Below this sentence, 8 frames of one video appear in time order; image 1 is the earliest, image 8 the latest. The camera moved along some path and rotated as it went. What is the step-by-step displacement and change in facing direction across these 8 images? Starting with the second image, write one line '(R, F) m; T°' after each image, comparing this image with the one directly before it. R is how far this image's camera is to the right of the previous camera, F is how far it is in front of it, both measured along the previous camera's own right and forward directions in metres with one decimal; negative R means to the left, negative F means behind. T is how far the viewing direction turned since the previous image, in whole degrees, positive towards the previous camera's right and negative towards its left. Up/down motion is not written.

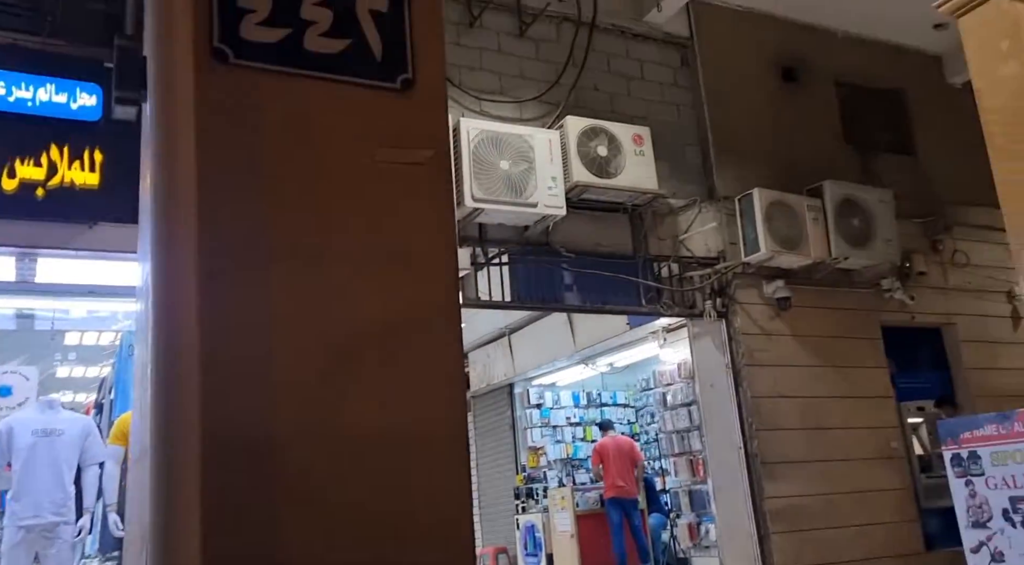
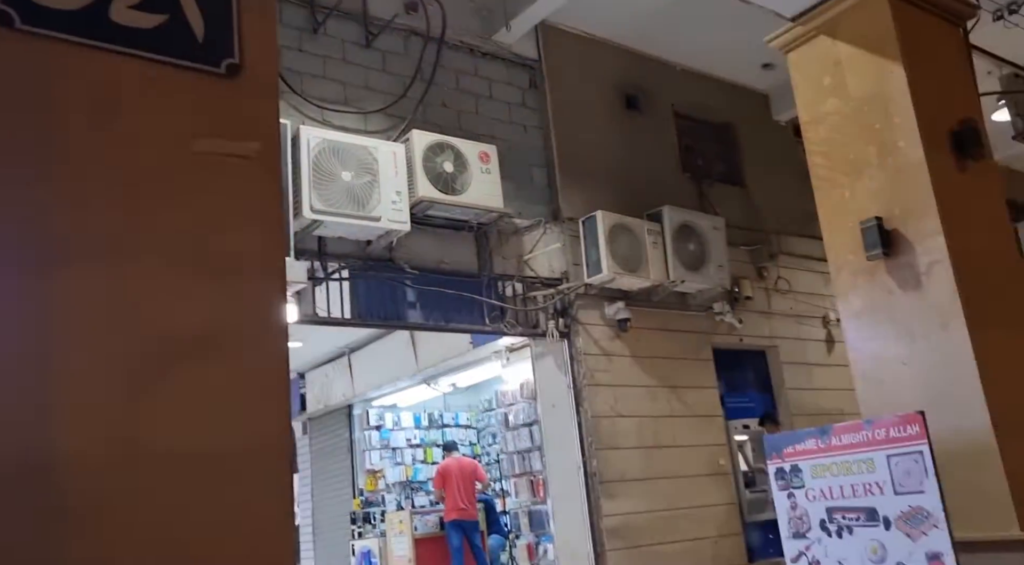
(0.0, +0.1) m; +10°
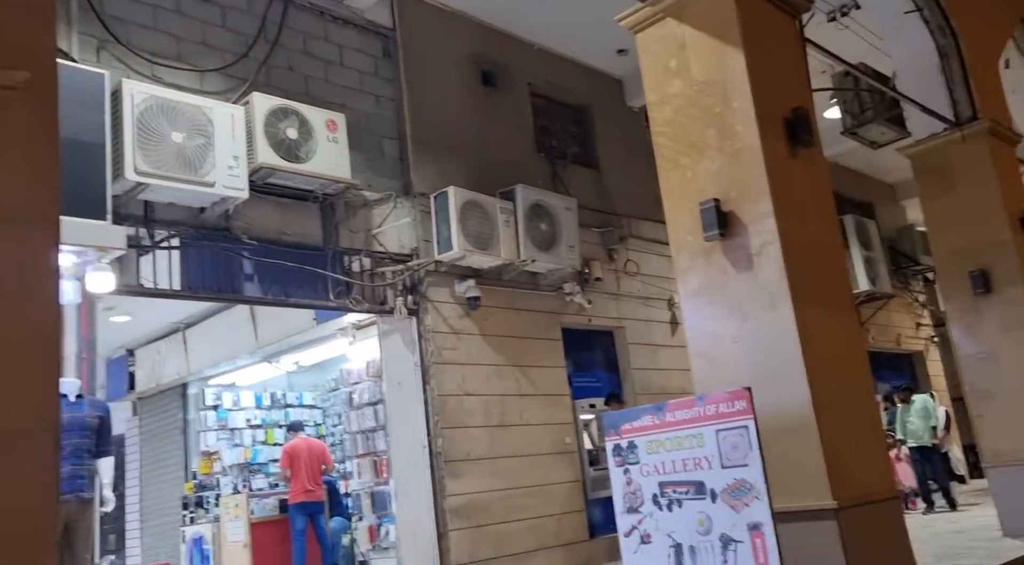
(+0.1, +0.1) m; +9°
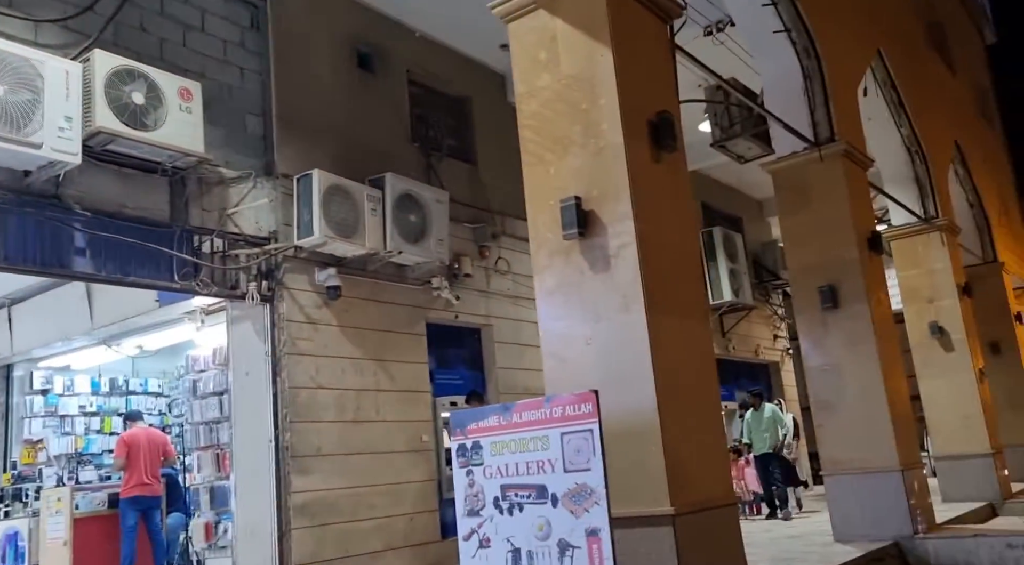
(+0.2, +0.2) m; +8°
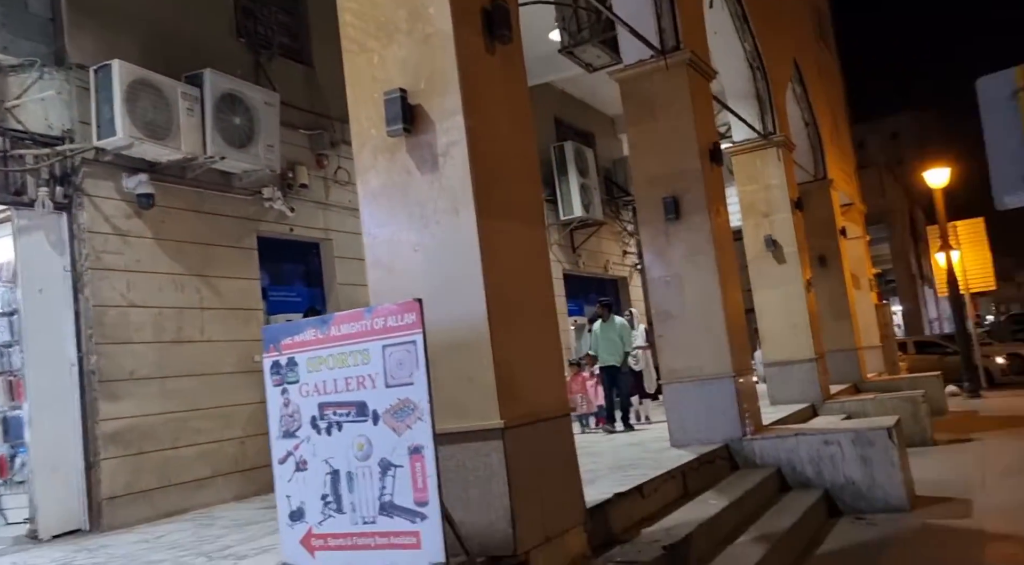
(+0.2, +0.3) m; +9°
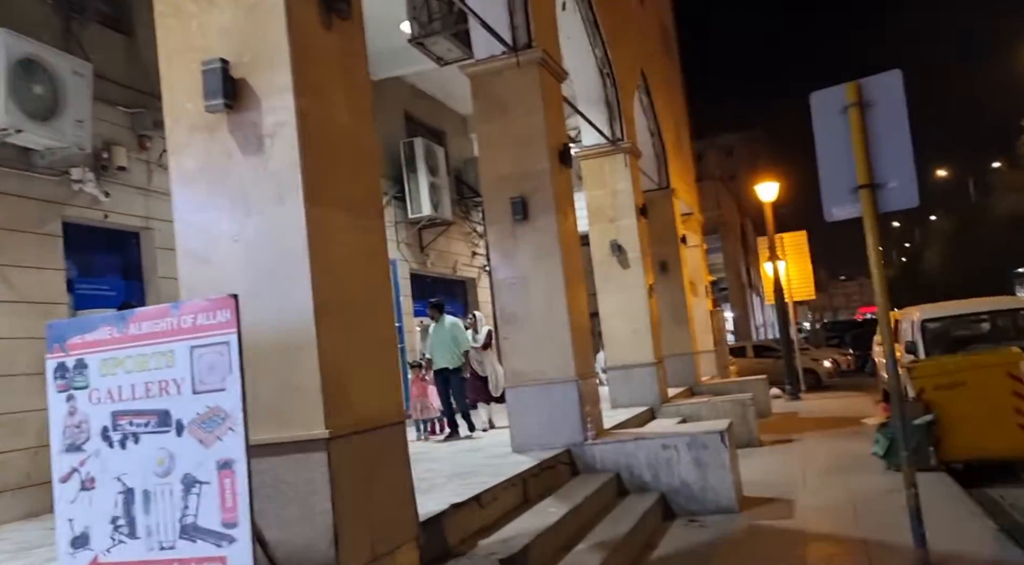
(+0.1, +0.3) m; +10°
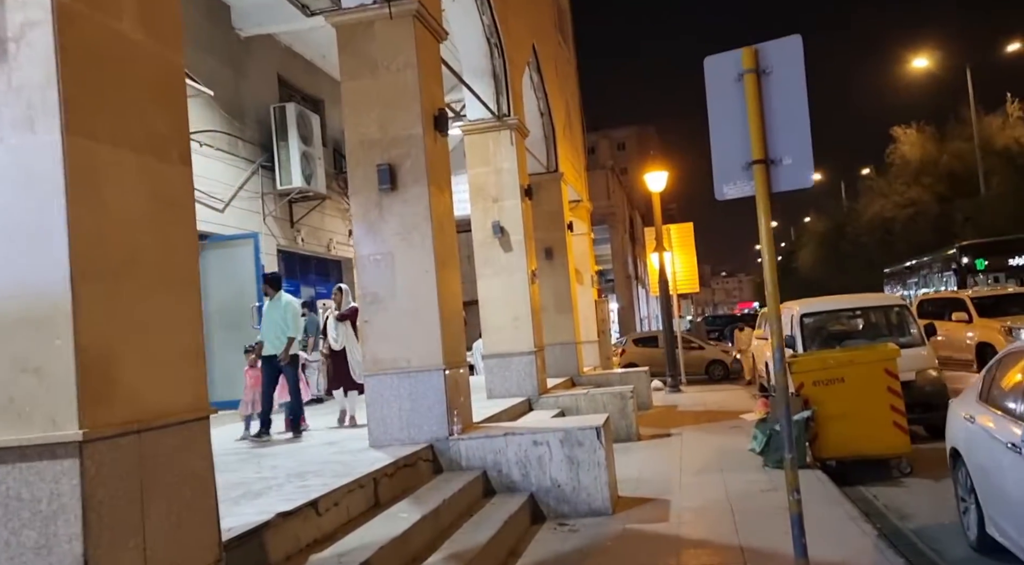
(+0.2, +0.7) m; +7°
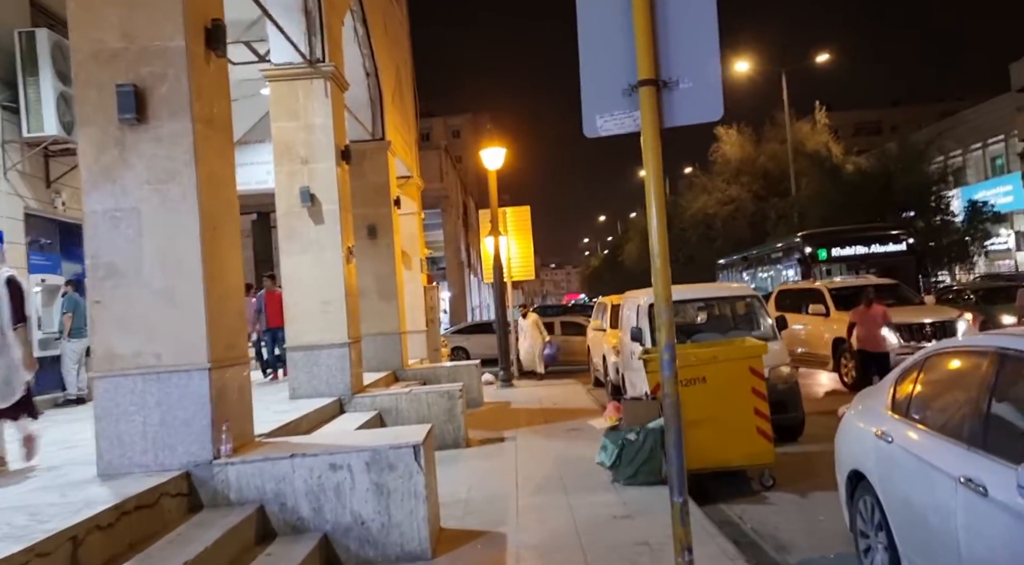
(+0.2, +1.6) m; +11°
